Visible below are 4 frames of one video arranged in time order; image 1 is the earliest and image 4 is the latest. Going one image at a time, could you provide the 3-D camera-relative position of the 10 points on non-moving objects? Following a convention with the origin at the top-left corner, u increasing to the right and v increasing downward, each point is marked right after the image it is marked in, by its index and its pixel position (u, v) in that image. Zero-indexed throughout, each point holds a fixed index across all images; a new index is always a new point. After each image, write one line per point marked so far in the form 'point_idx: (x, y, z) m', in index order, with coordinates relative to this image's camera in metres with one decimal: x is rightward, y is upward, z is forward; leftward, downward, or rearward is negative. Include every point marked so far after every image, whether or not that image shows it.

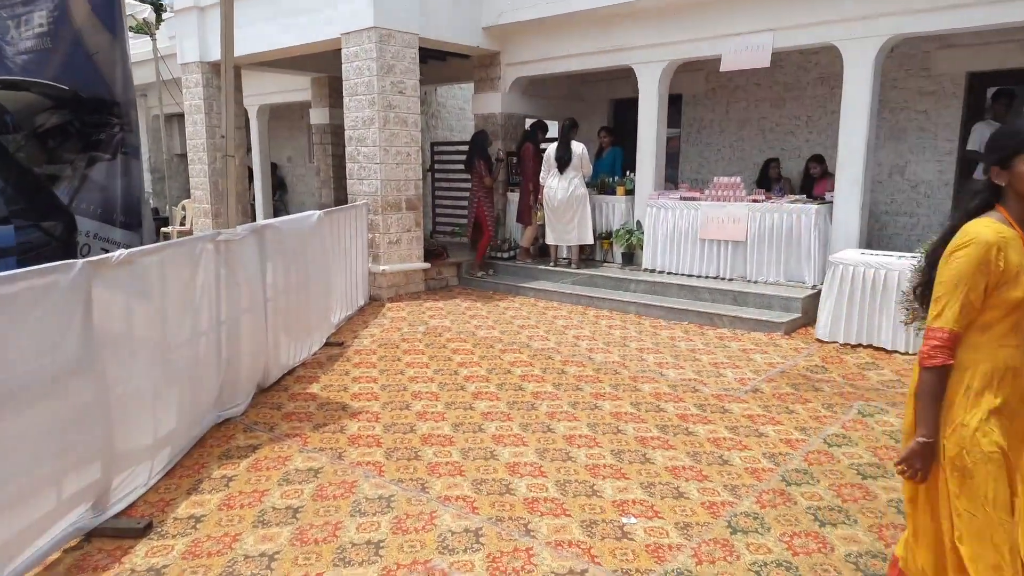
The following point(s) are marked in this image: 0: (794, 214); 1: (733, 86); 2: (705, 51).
0: (+2.5, +0.7, +6.2) m
1: (+2.6, +2.4, +8.1) m
2: (+1.9, +2.3, +6.7) m
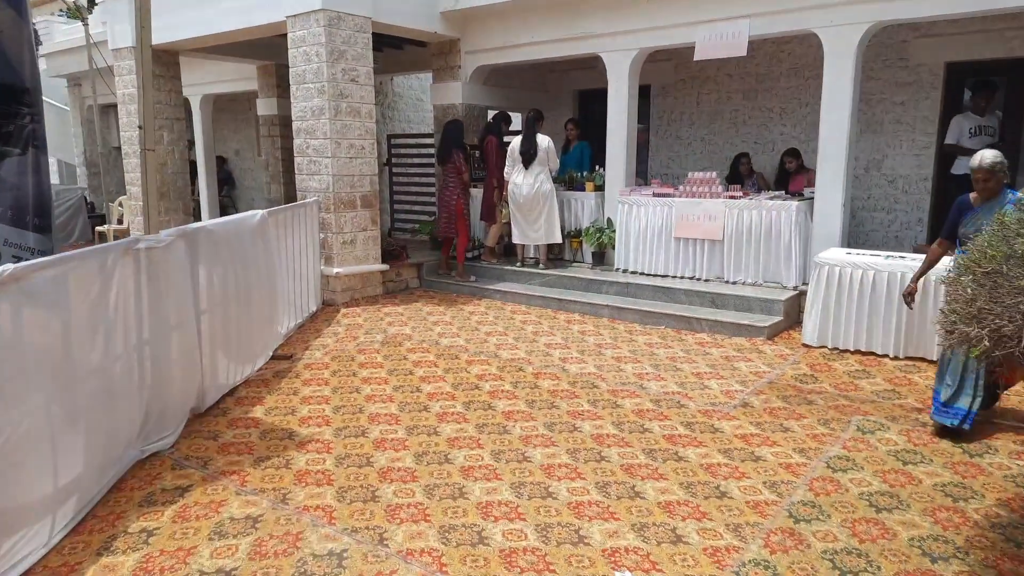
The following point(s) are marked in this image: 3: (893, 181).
0: (+2.2, +0.7, +5.9) m
1: (+2.2, +2.4, +7.8) m
2: (+1.5, +2.3, +6.4) m
3: (+3.7, +1.0, +6.8) m
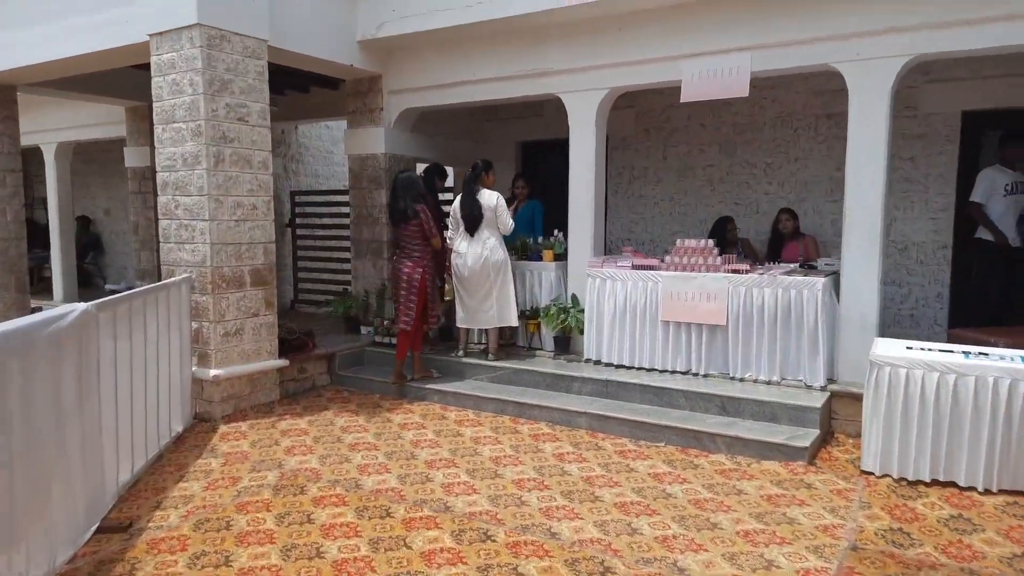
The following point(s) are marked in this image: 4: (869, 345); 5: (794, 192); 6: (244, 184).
0: (+1.9, 0.0, +4.7) m
1: (+1.5, +1.5, +6.7) m
2: (+1.1, +1.6, +5.2) m
3: (+3.2, +0.3, +5.7) m
4: (+2.3, -0.4, +4.6) m
5: (+2.5, +0.8, +6.1) m
6: (-2.0, +0.8, +5.2) m
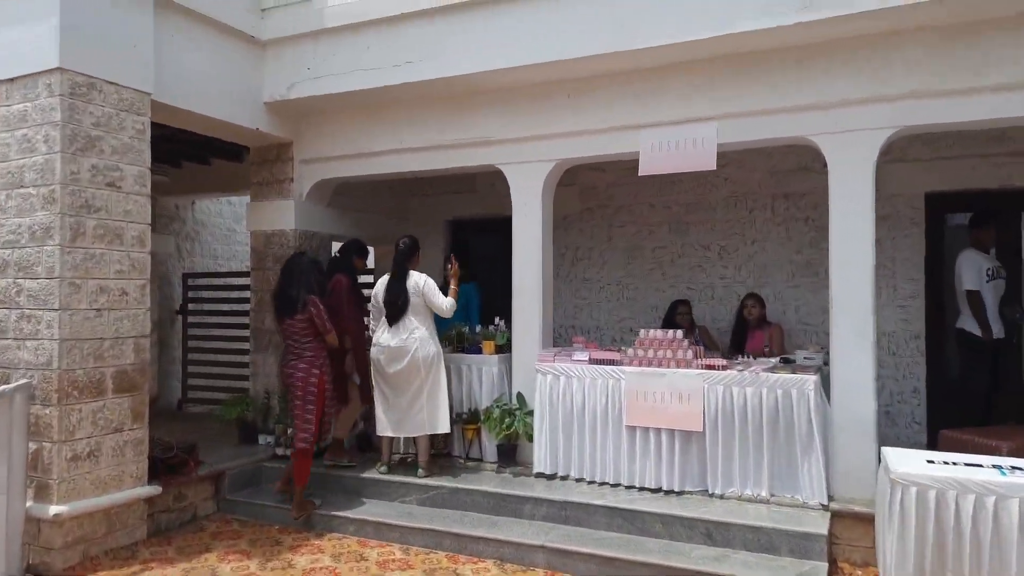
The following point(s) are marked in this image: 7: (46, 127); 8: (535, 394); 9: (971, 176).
0: (+1.5, -0.6, +4.0) m
1: (+0.9, +0.7, +6.1) m
2: (+0.7, +0.9, +4.6) m
3: (+2.7, -0.4, +5.3) m
4: (+2.0, -0.9, +3.9) m
5: (+2.0, +0.1, +5.6) m
6: (-2.4, +0.1, +4.2) m
7: (-2.6, +0.9, +3.9) m
8: (+0.1, -0.7, +4.7) m
9: (+3.2, +0.8, +4.9) m
